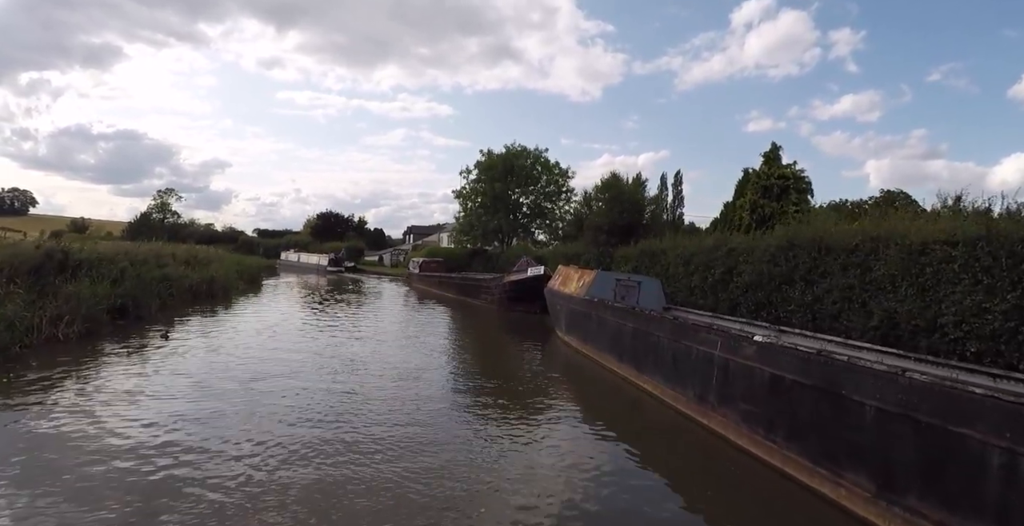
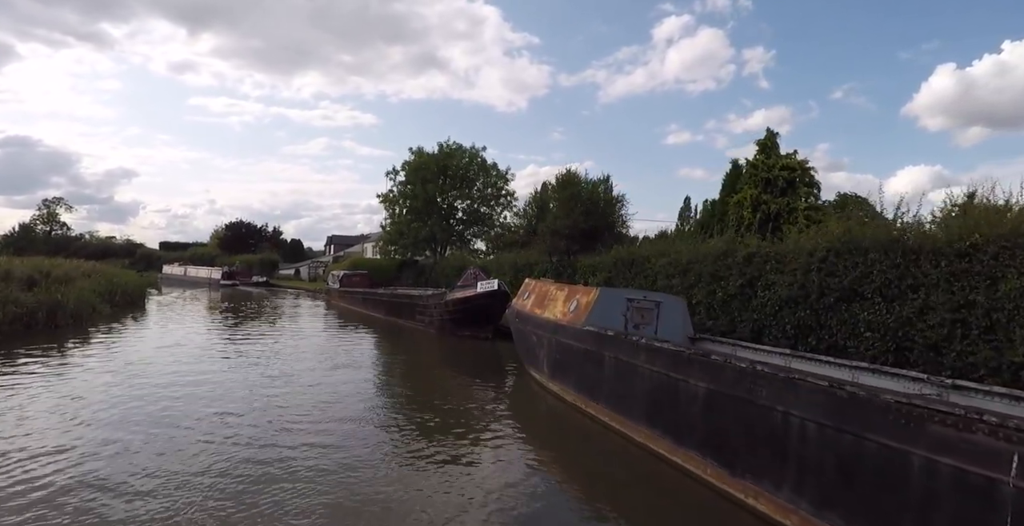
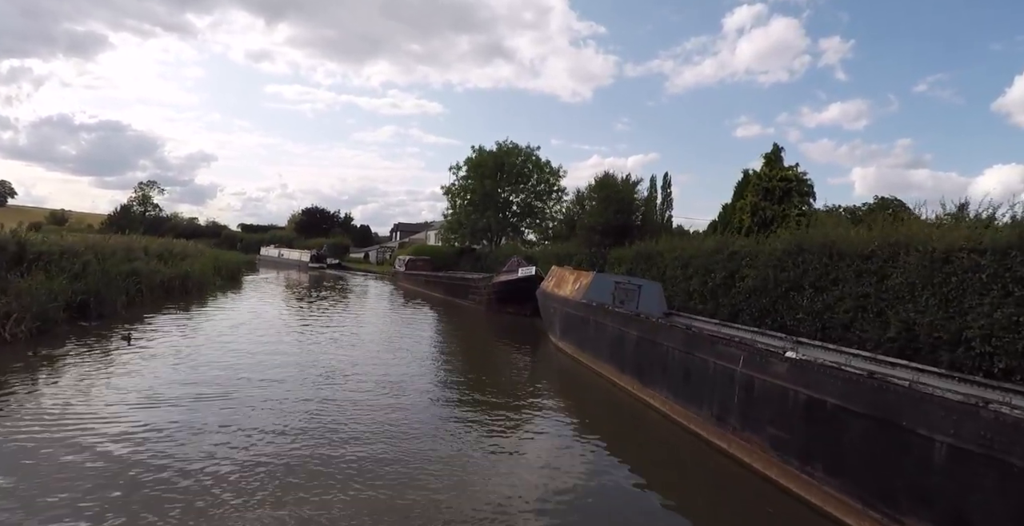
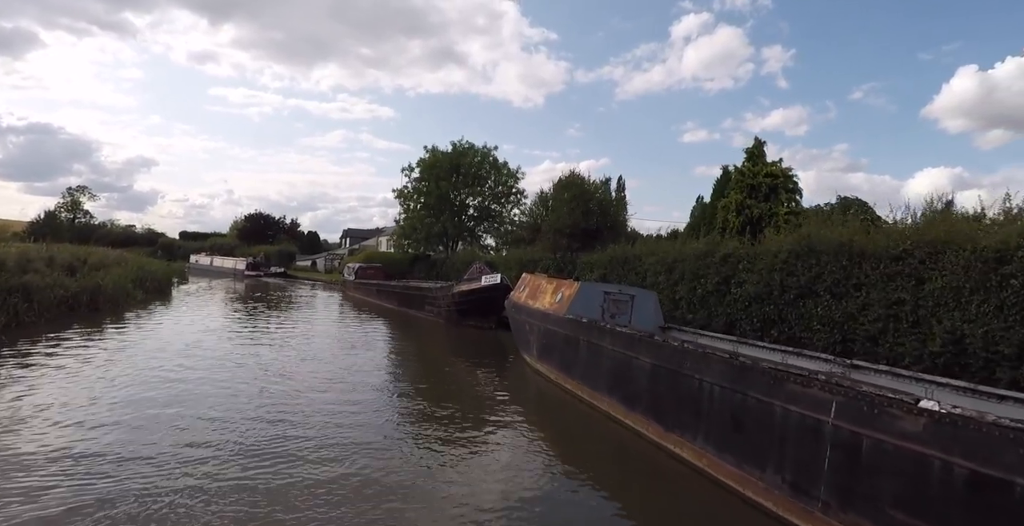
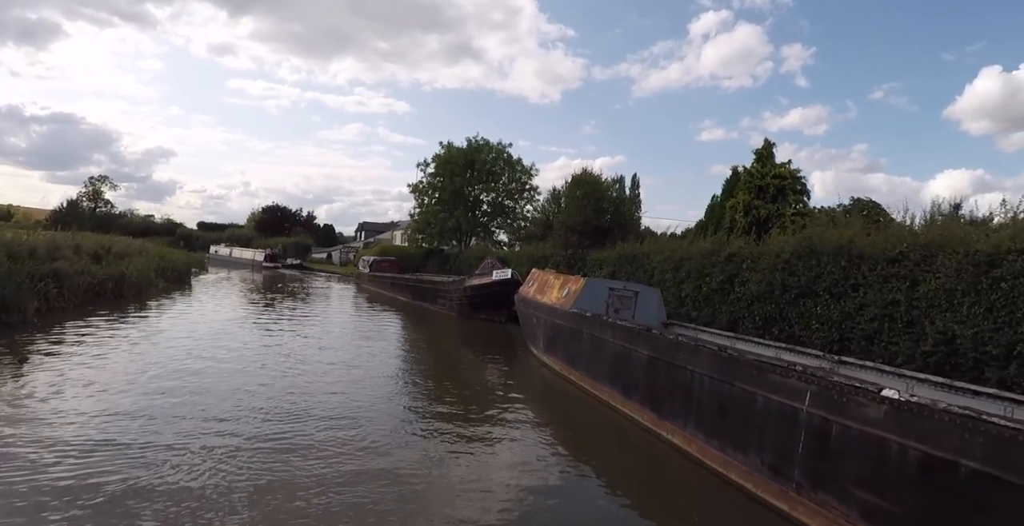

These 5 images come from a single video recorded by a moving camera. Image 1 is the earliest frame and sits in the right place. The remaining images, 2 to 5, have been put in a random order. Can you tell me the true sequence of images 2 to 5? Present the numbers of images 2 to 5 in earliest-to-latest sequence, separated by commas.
3, 5, 4, 2
